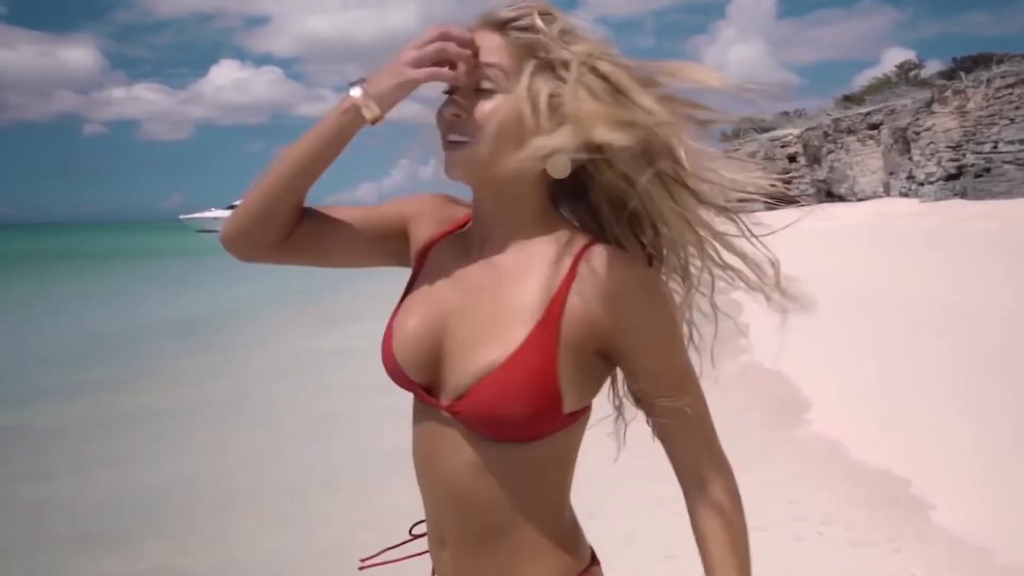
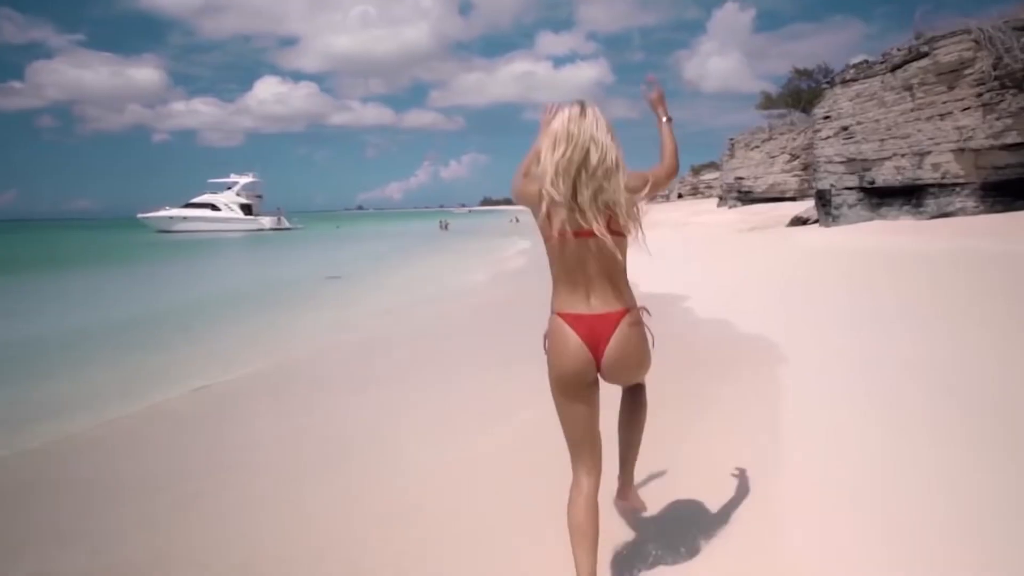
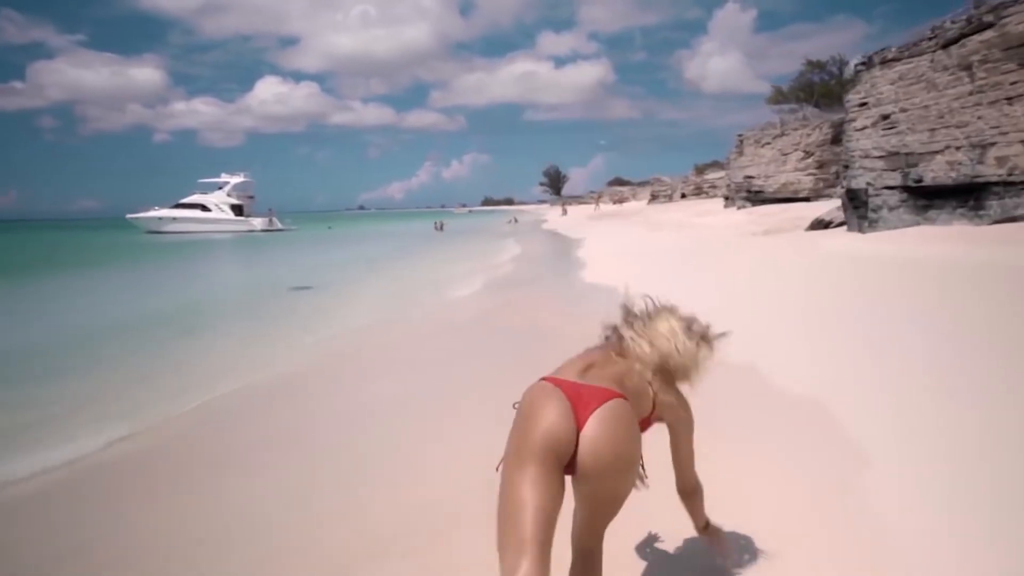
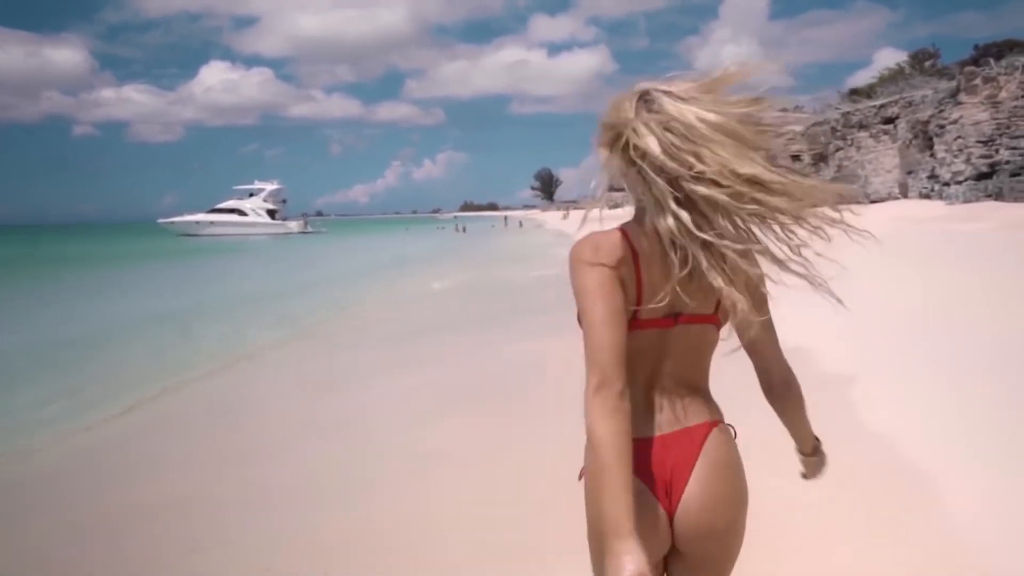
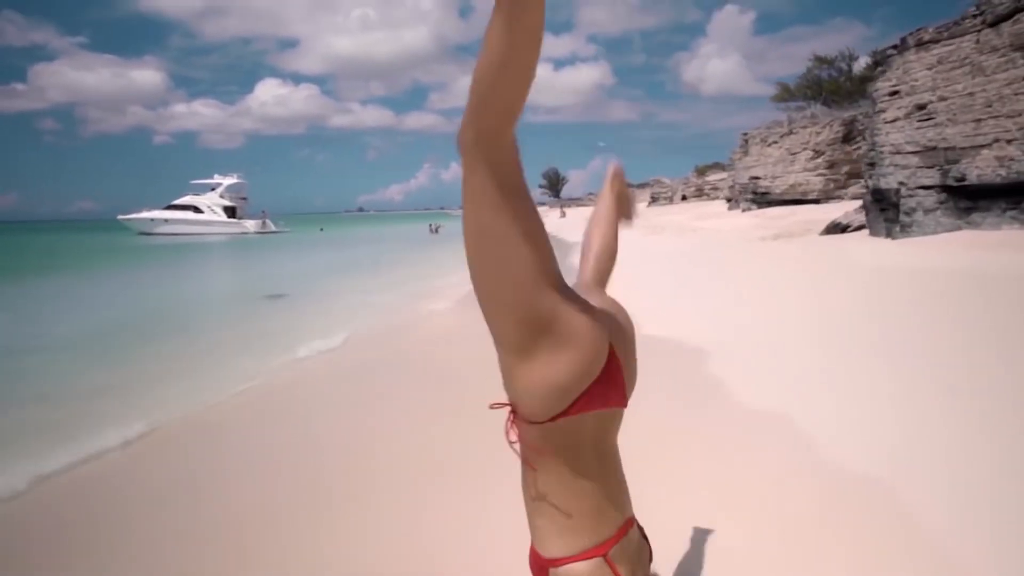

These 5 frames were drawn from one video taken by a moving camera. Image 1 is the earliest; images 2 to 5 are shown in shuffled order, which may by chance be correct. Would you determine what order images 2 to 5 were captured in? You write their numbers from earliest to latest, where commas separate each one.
4, 2, 3, 5
